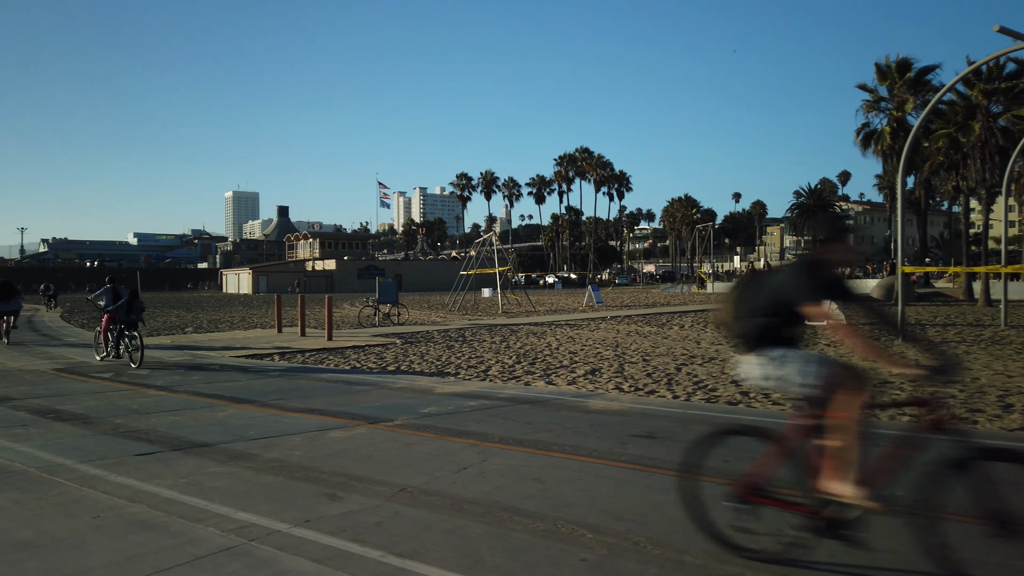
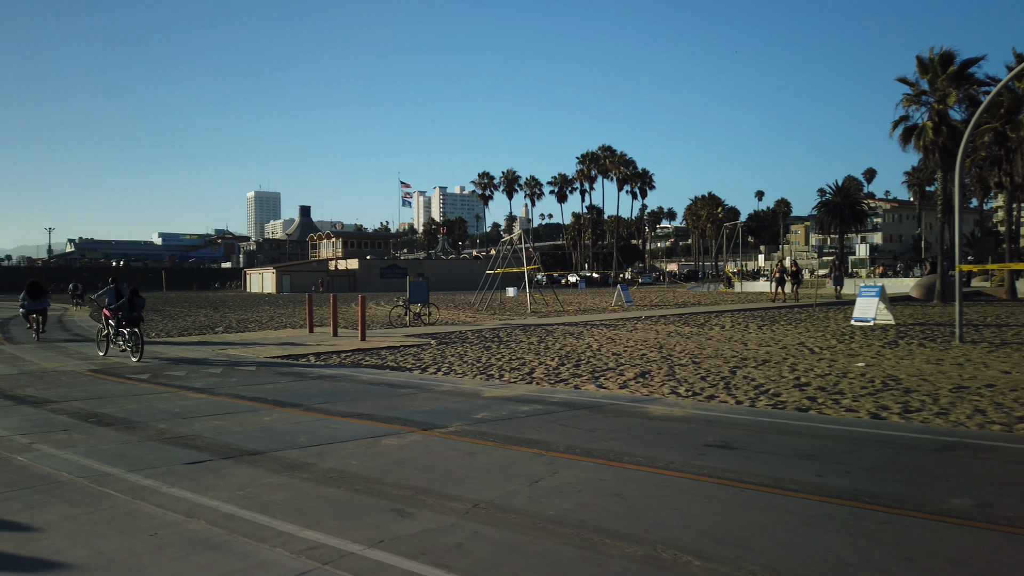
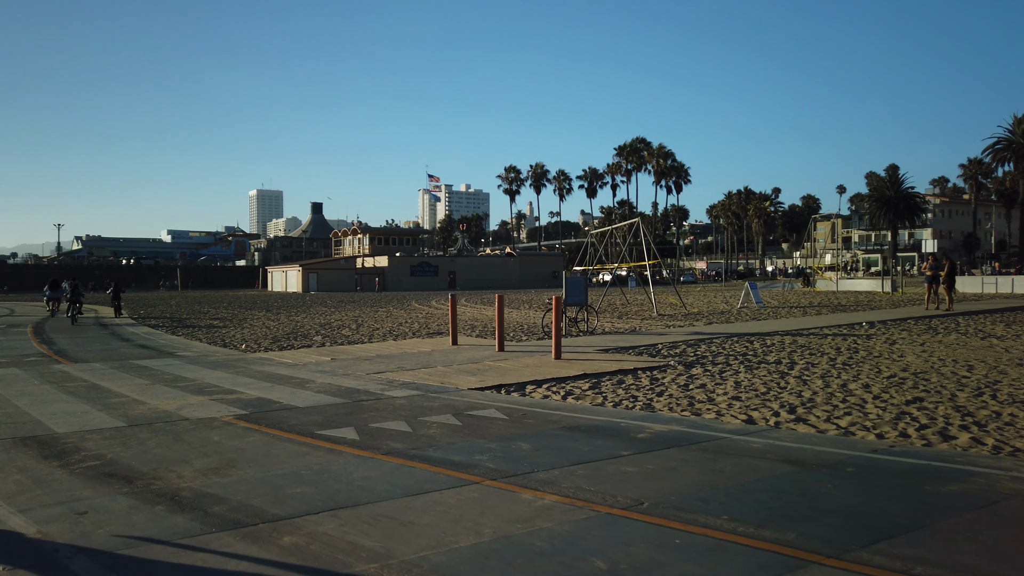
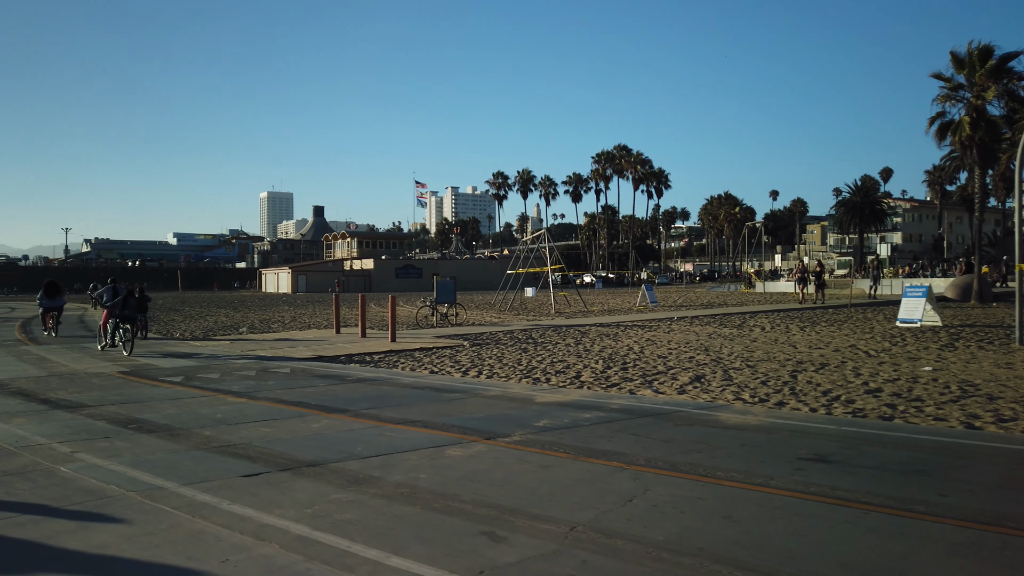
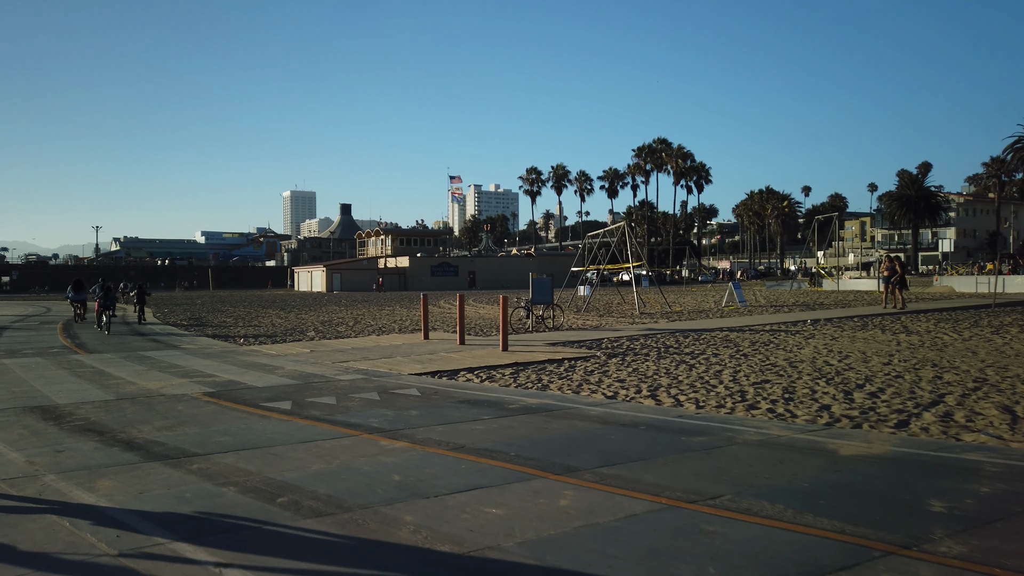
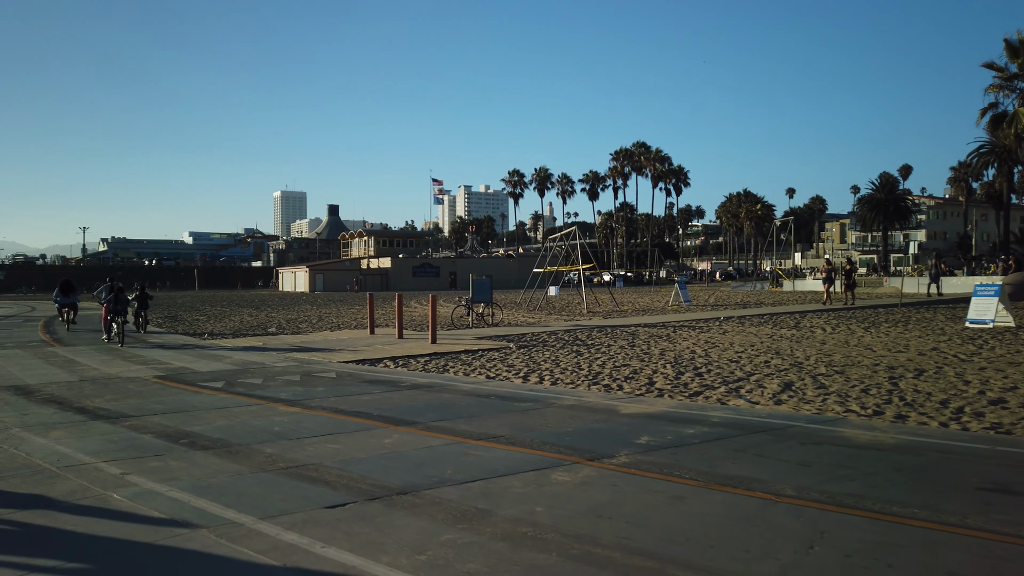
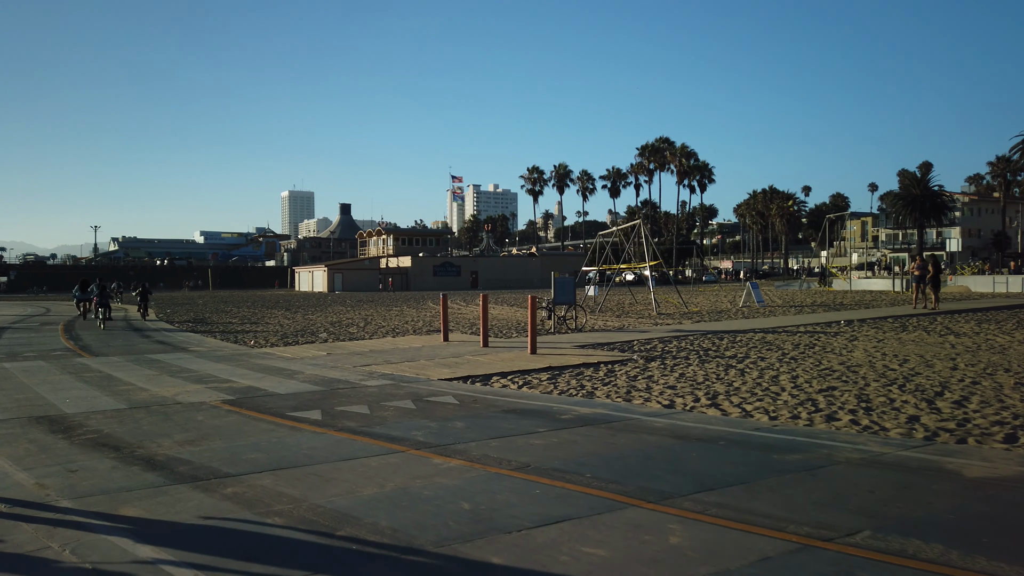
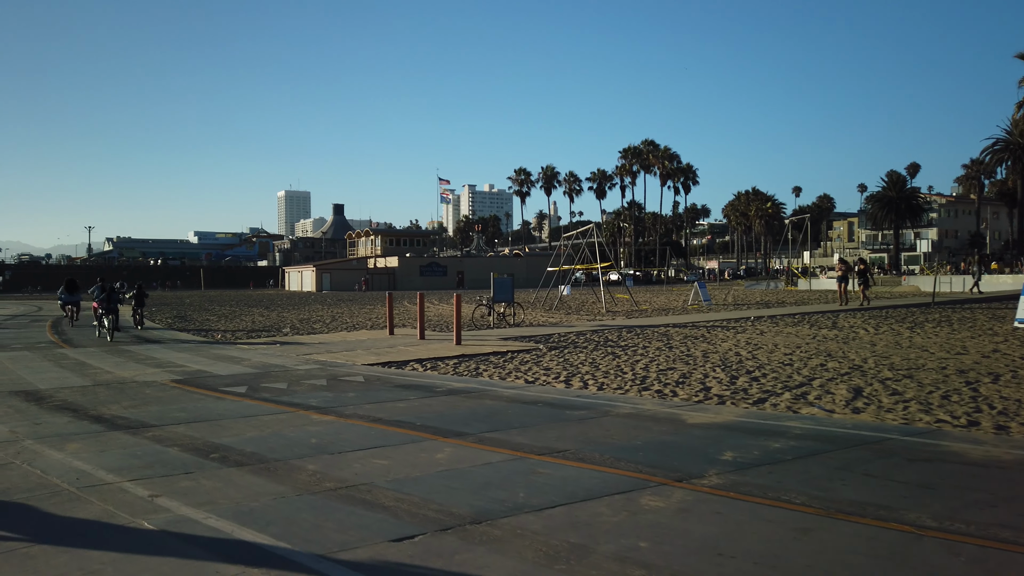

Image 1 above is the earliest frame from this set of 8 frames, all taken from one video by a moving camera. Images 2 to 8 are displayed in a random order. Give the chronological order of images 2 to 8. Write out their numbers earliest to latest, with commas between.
2, 4, 6, 8, 5, 7, 3
